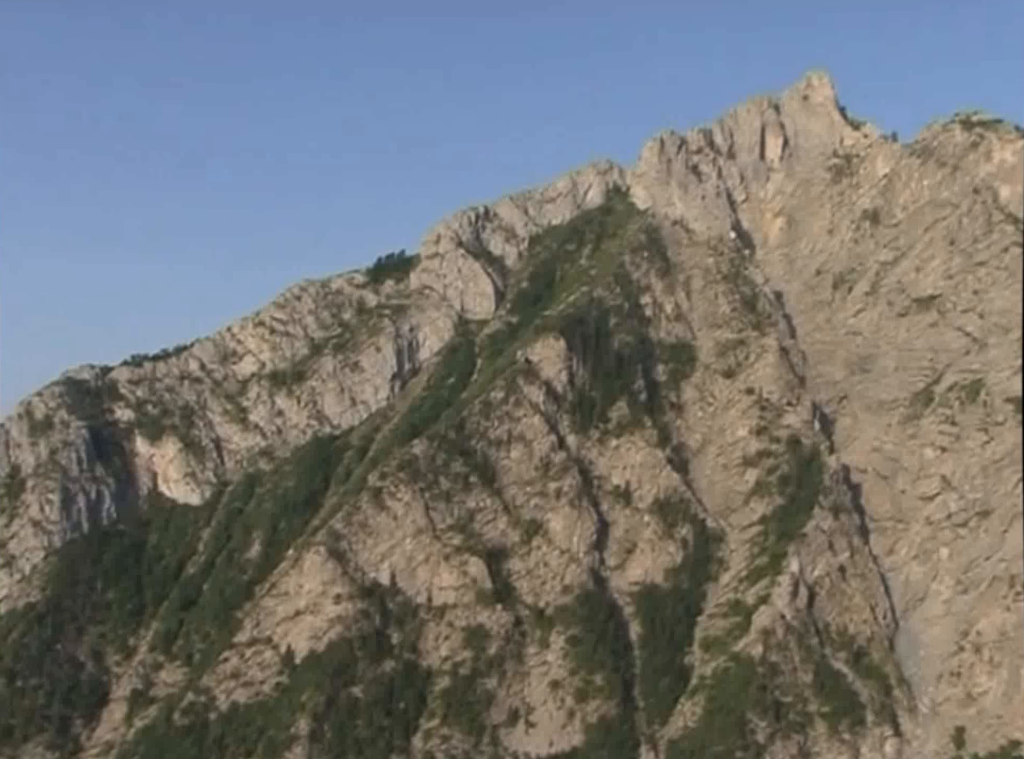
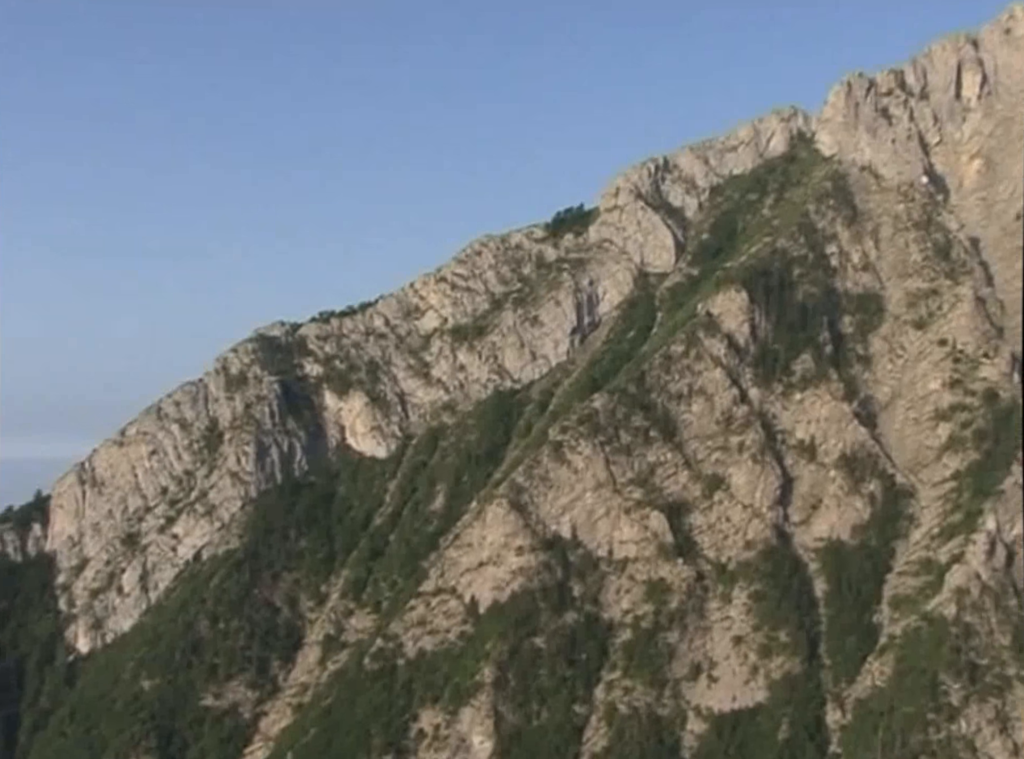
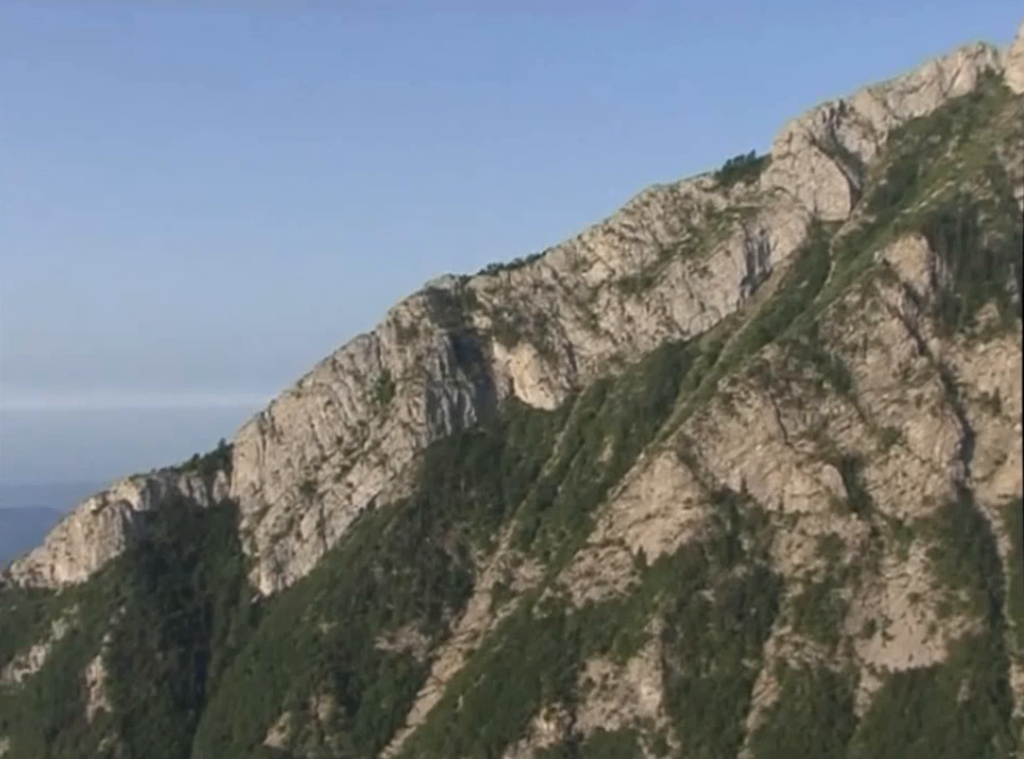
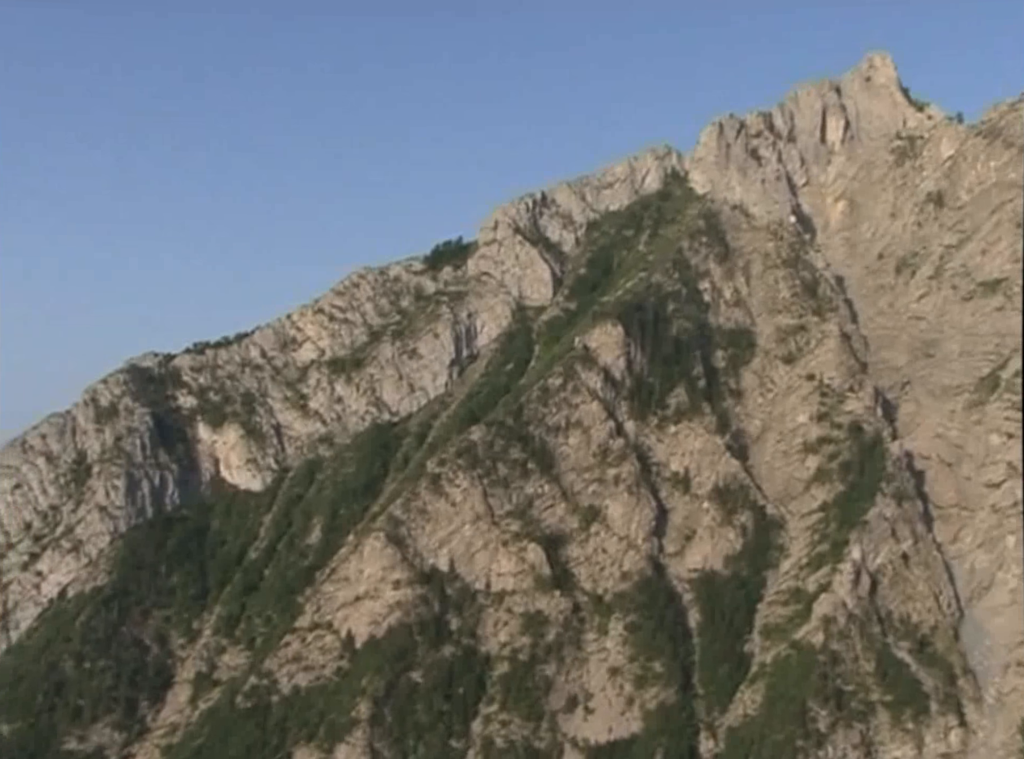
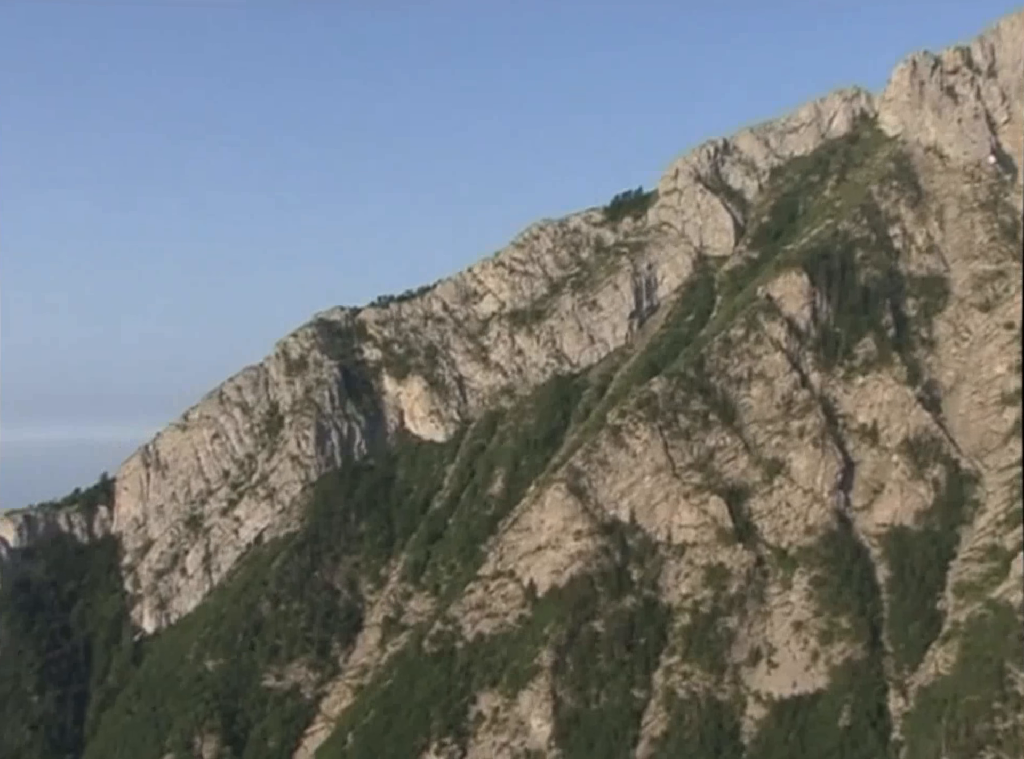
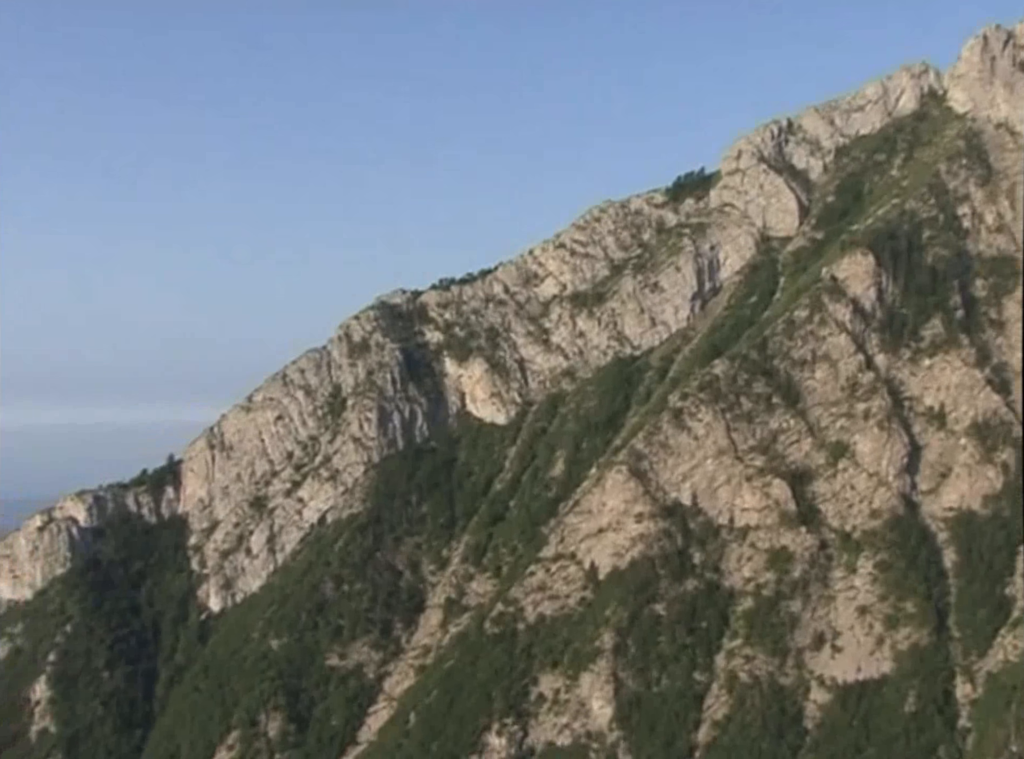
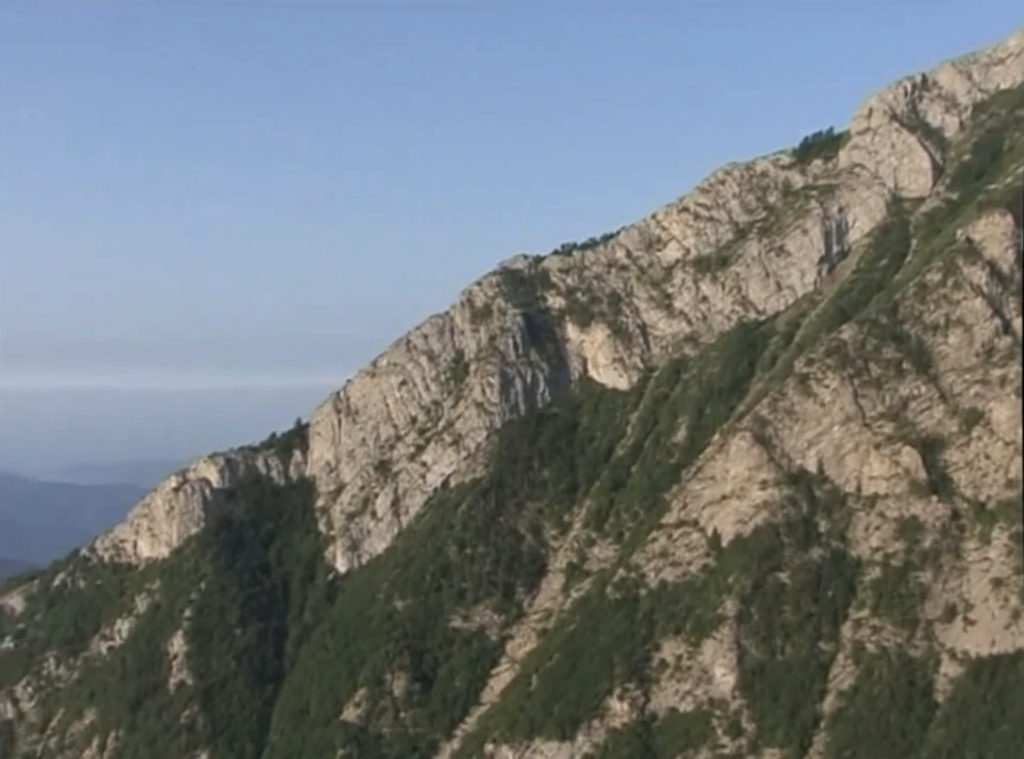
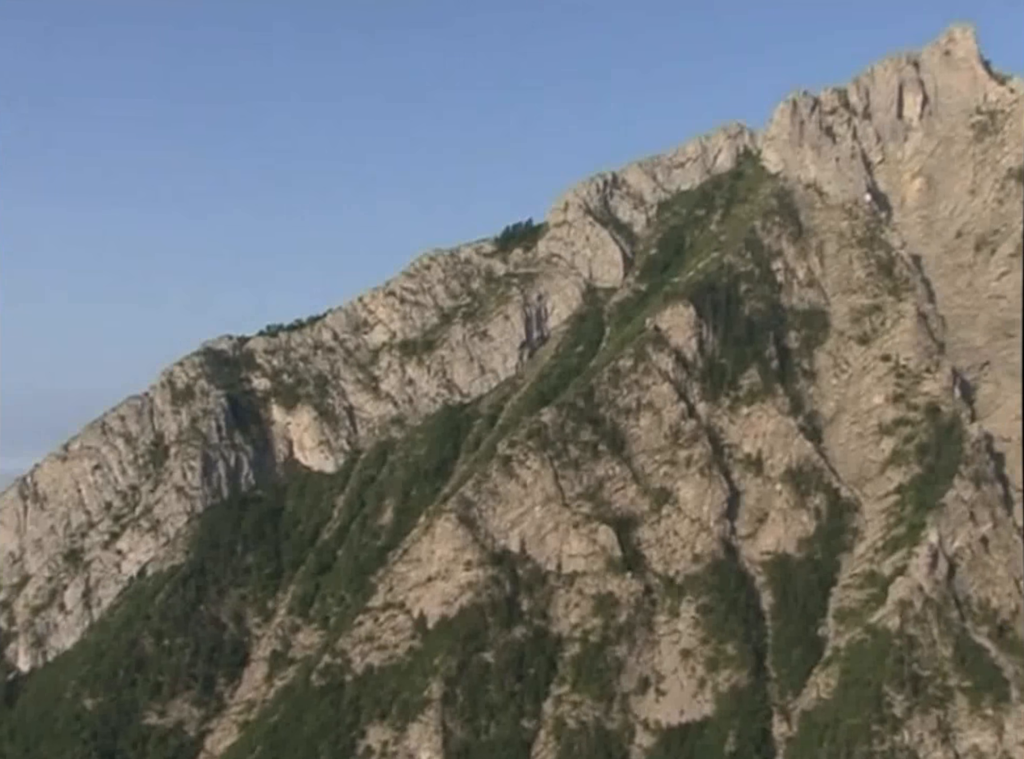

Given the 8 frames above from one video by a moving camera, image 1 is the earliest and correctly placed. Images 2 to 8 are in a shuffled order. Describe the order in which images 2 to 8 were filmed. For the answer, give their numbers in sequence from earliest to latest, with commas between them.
4, 8, 2, 5, 6, 3, 7
